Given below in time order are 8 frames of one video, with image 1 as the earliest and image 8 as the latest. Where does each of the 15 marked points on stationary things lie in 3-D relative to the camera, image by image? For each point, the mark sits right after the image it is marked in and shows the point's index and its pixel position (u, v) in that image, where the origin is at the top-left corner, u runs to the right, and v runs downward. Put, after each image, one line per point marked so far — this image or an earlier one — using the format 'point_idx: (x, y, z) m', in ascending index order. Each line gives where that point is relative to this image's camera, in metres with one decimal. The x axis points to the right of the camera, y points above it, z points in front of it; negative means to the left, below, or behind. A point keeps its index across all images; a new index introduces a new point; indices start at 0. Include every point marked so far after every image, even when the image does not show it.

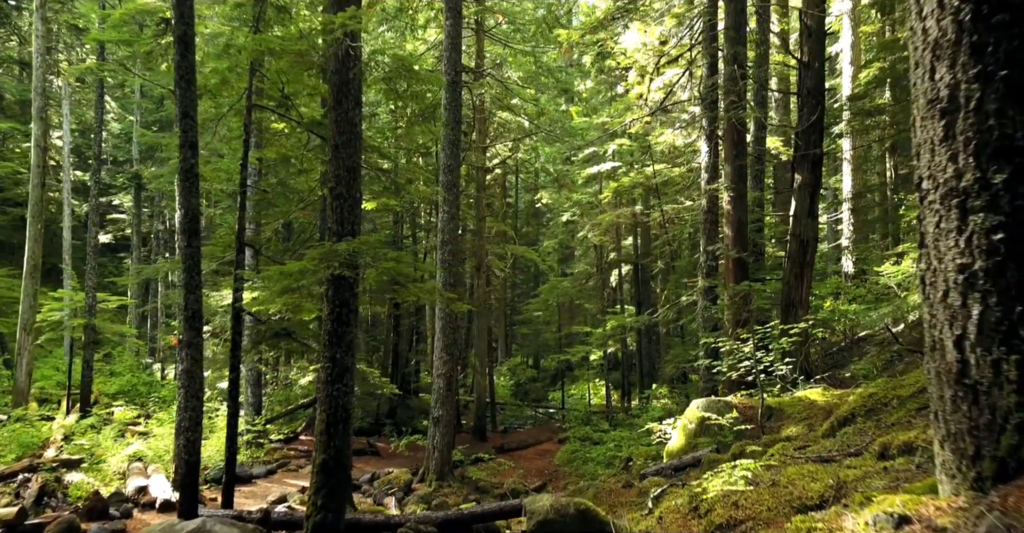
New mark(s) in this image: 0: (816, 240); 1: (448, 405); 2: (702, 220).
0: (+5.1, +0.4, +14.0) m
1: (-1.4, -2.9, +17.6) m
2: (+3.6, +0.9, +15.8) m
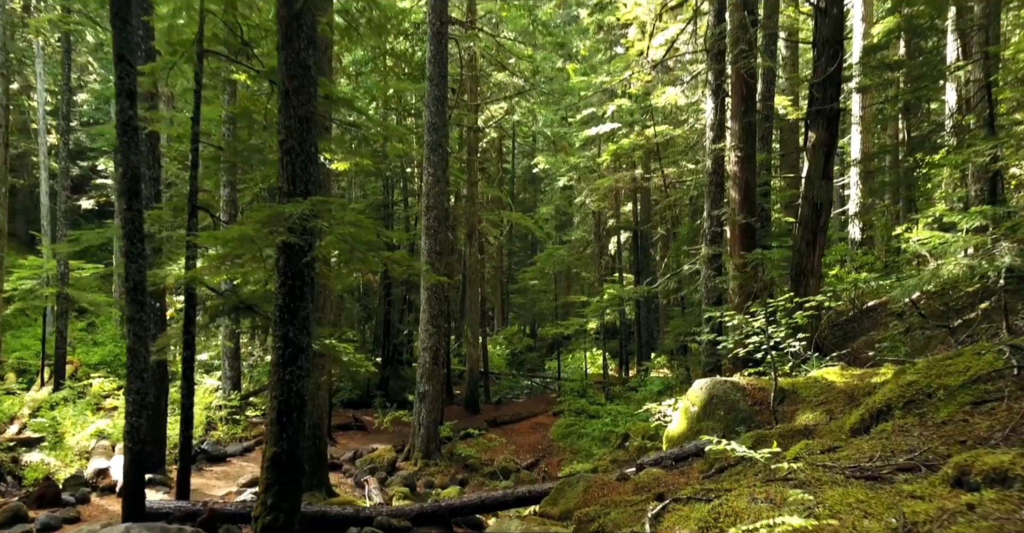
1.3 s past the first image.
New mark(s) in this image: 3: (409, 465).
0: (+4.9, +1.0, +12.8) m
1: (-1.6, -2.3, +16.6) m
2: (+3.4, +1.5, +14.7) m
3: (-2.0, -3.9, +16.6) m
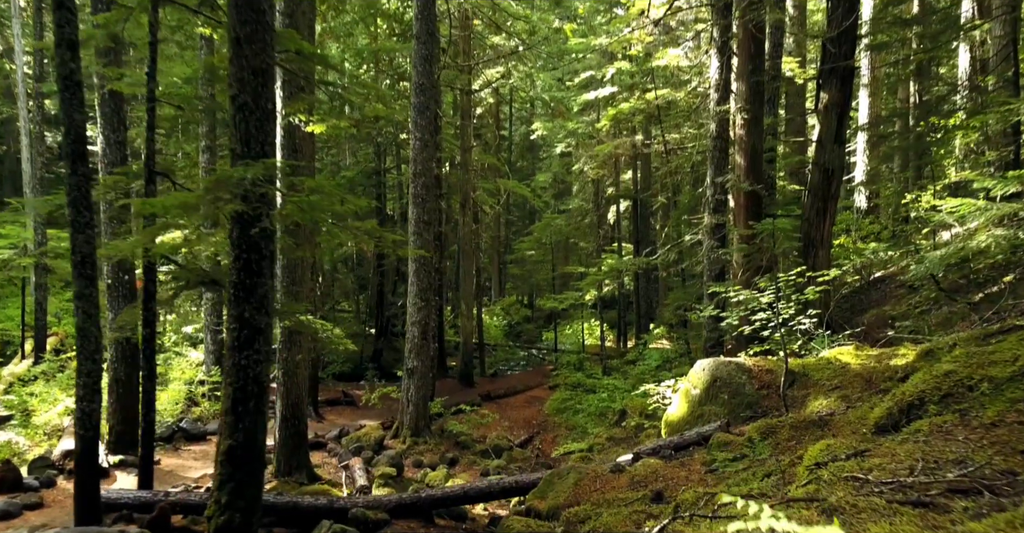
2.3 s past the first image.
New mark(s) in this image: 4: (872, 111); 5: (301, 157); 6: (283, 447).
0: (+4.7, +1.4, +12.0) m
1: (-1.7, -1.7, +15.9) m
2: (+3.3, +2.0, +13.8) m
3: (-2.2, -3.4, +15.9) m
4: (+8.3, +3.6, +19.3) m
5: (-3.0, +1.6, +11.8) m
6: (-3.3, -2.6, +12.2) m
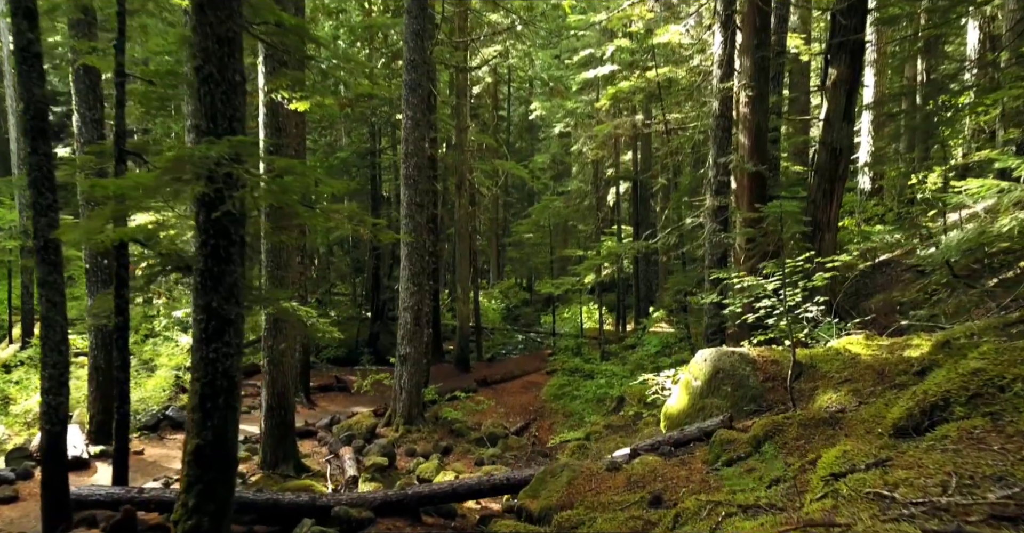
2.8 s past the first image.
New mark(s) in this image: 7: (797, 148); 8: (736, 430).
0: (+4.7, +1.6, +11.5) m
1: (-1.8, -1.4, +15.5) m
2: (+3.2, +2.2, +13.3) m
3: (-2.3, -3.0, +15.5) m
4: (+8.2, +3.9, +18.7) m
5: (-3.1, +1.8, +11.3) m
6: (-3.4, -2.4, +11.8) m
7: (+6.2, +2.6, +18.2) m
8: (+2.0, -1.5, +7.4) m
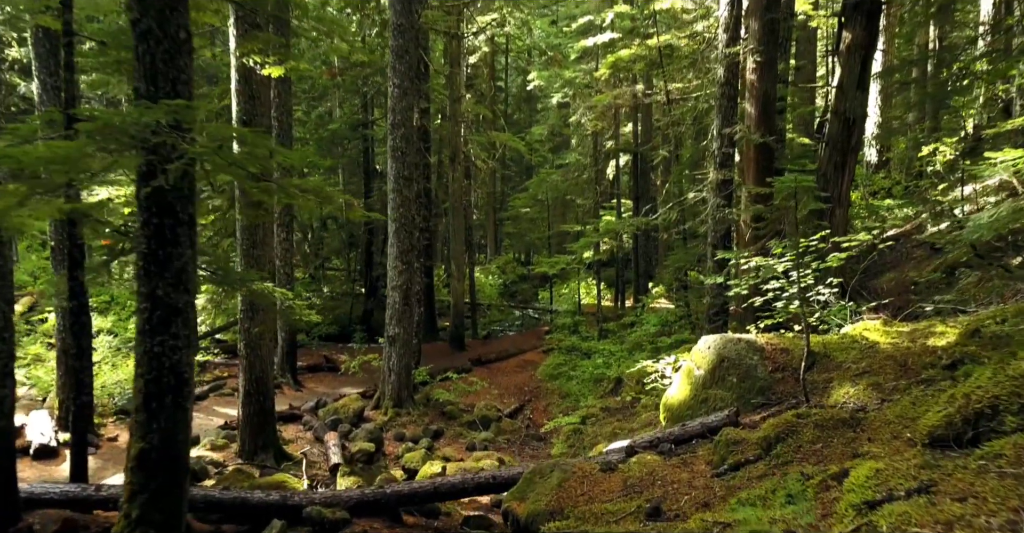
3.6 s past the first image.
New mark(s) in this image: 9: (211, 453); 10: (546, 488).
0: (+4.5, +1.9, +10.8) m
1: (-1.9, -1.0, +14.8) m
2: (+3.1, +2.6, +12.5) m
3: (-2.4, -2.6, +14.9) m
4: (+8.1, +4.5, +17.9) m
5: (-3.2, +2.1, +10.6) m
6: (-3.5, -2.1, +11.2) m
7: (+6.1, +3.1, +17.4) m
8: (+1.9, -1.3, +6.8) m
9: (-4.0, -2.5, +11.2) m
10: (+0.3, -1.7, +6.5) m
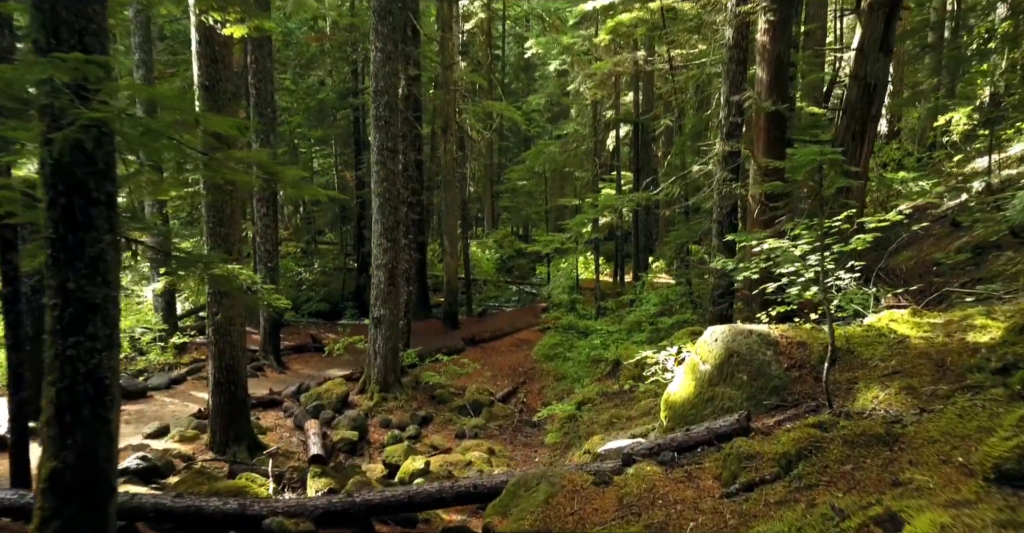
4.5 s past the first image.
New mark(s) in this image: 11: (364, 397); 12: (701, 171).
0: (+4.4, +2.1, +9.9) m
1: (-2.0, -0.6, +14.0) m
2: (+2.9, +2.9, +11.6) m
3: (-2.5, -2.2, +14.2) m
4: (+8.0, +4.9, +16.9) m
5: (-3.3, +2.3, +9.7) m
6: (-3.7, -1.9, +10.4) m
7: (+5.9, +3.5, +16.5) m
8: (+1.7, -1.2, +6.0) m
9: (-4.2, -2.3, +10.5) m
10: (+0.1, -1.6, +5.8) m
11: (-2.5, -2.2, +14.2) m
12: (+2.7, +1.3, +11.8) m
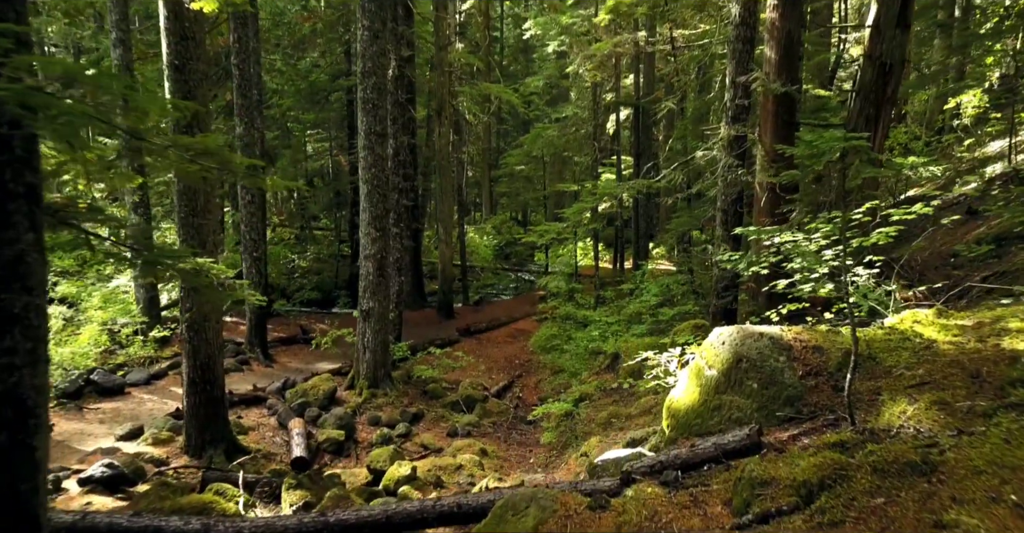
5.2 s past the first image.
0: (+4.3, +2.2, +9.2) m
1: (-2.1, -0.4, +13.4) m
2: (+2.9, +3.0, +11.0) m
3: (-2.6, -2.1, +13.6) m
4: (+7.9, +5.2, +16.2) m
5: (-3.4, +2.4, +9.0) m
6: (-3.8, -1.8, +9.9) m
7: (+5.8, +3.7, +15.8) m
8: (+1.7, -1.2, +5.4) m
9: (-4.3, -2.2, +9.9) m
10: (0.0, -1.6, +5.2) m
11: (-2.6, -2.0, +13.7) m
12: (+2.6, +1.5, +11.1) m
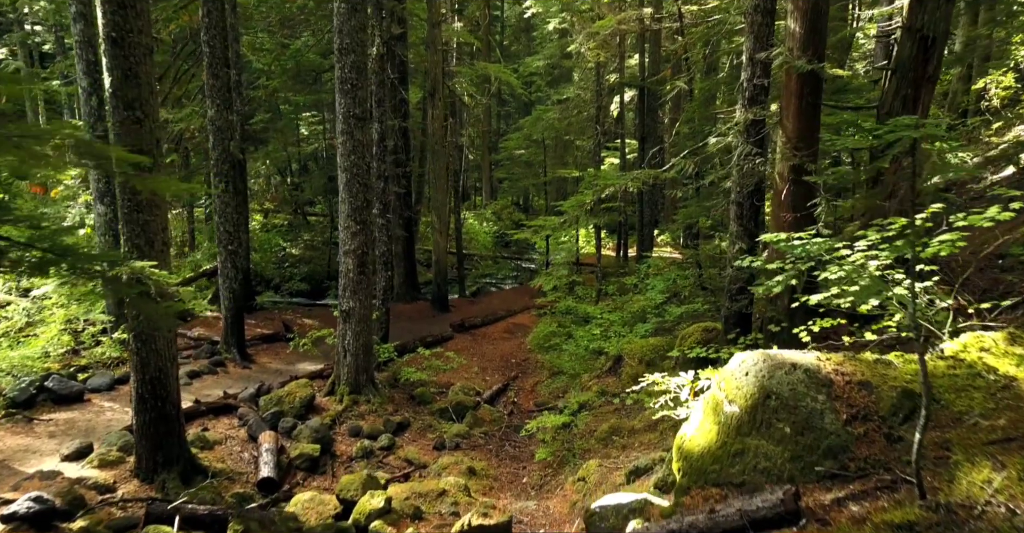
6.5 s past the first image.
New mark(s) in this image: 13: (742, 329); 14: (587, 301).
0: (+4.2, +2.2, +8.0) m
1: (-2.2, -0.4, +12.3) m
2: (+2.7, +3.0, +9.8) m
3: (-2.7, -2.0, +12.5) m
4: (+7.8, +5.3, +14.9) m
5: (-3.5, +2.3, +7.9) m
6: (-3.9, -1.8, +8.8) m
7: (+5.8, +3.8, +14.6) m
8: (+1.5, -1.3, +4.3) m
9: (-4.4, -2.2, +8.9) m
10: (-0.1, -1.7, +4.1) m
11: (-2.7, -2.0, +12.6) m
12: (+2.5, +1.5, +10.0) m
13: (+2.7, -0.7, +9.9) m
14: (+1.6, -0.8, +18.4) m
